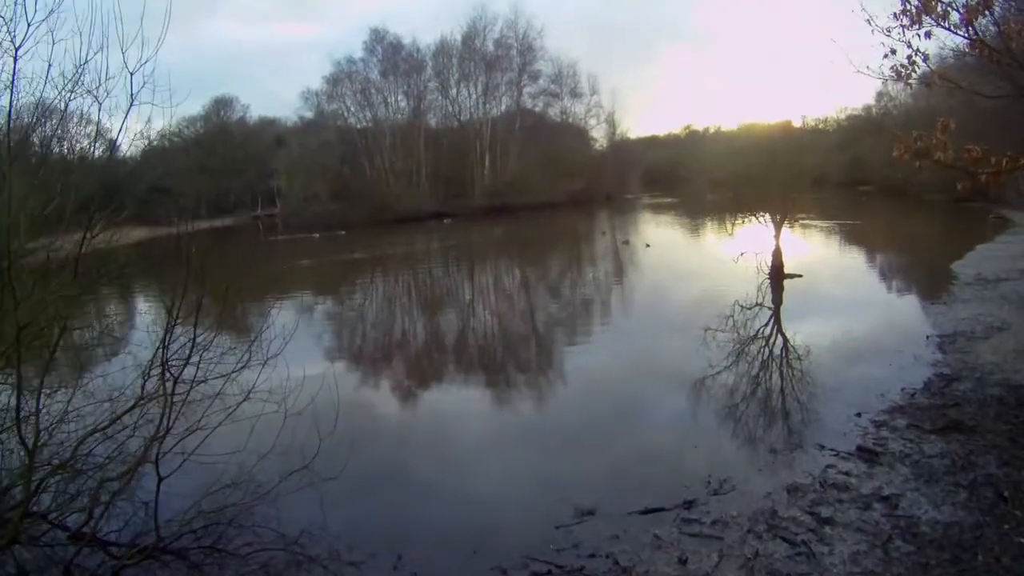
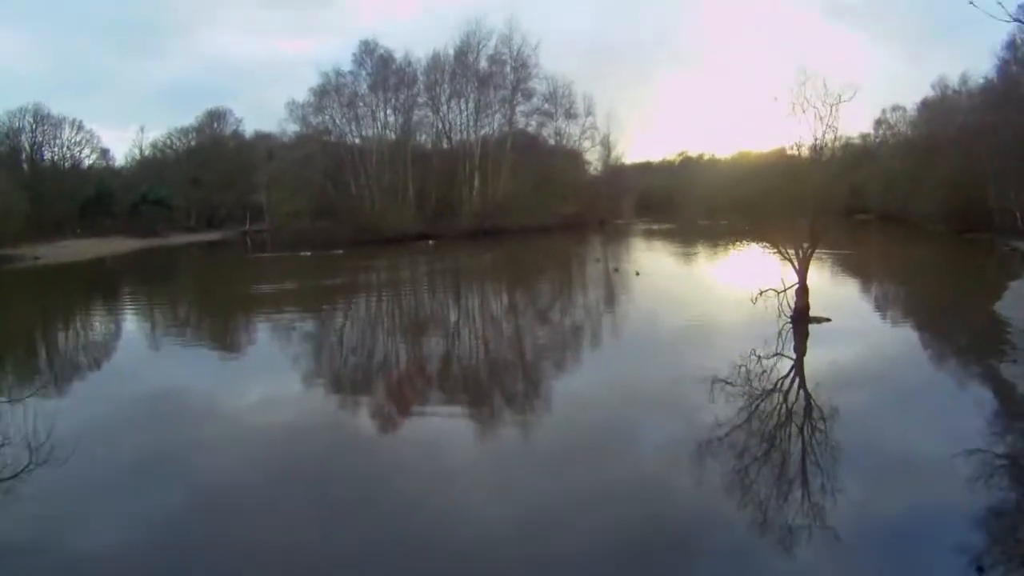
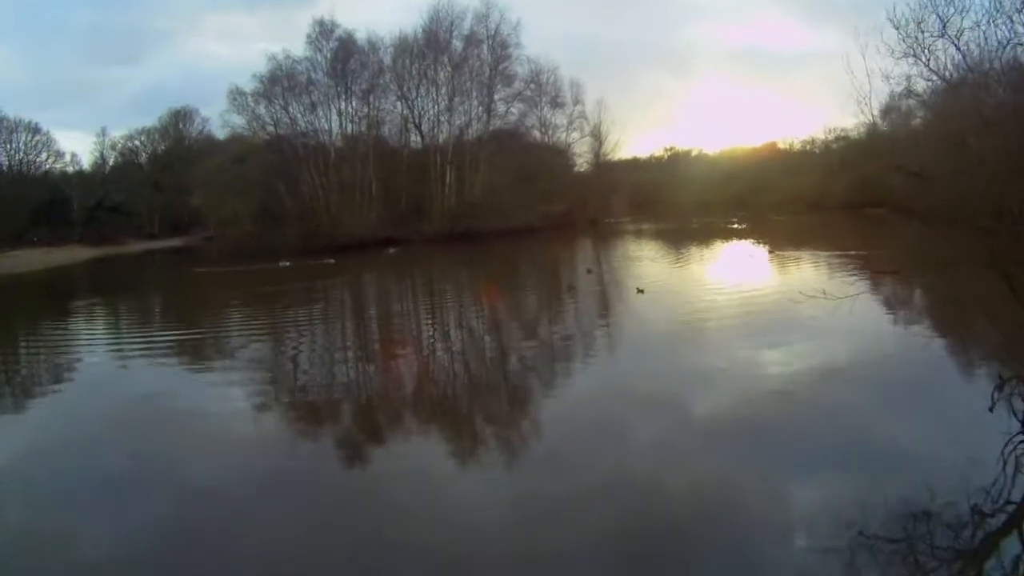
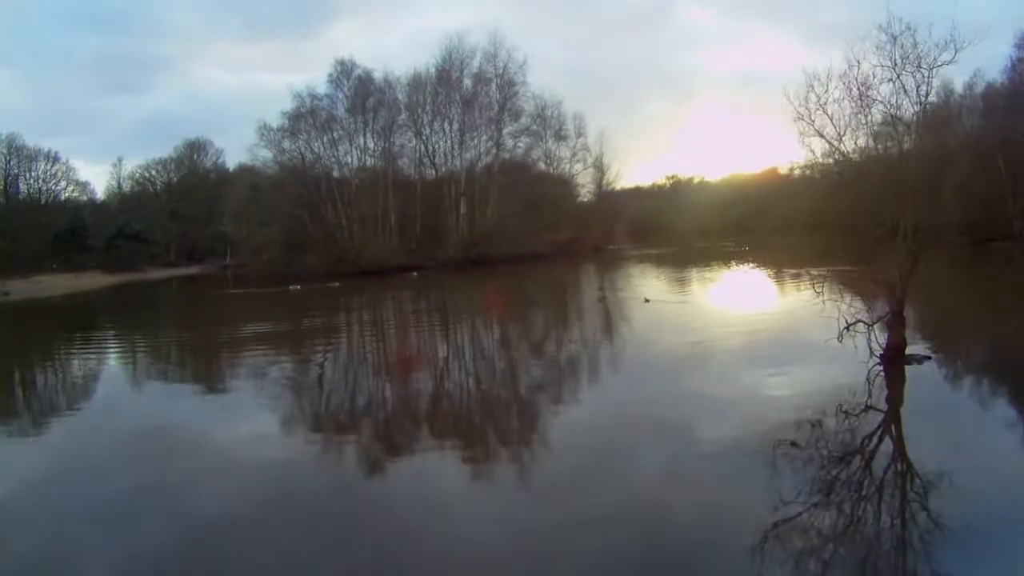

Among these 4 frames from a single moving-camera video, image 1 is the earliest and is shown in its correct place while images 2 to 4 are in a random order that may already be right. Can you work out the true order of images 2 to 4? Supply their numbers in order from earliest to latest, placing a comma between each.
2, 4, 3
